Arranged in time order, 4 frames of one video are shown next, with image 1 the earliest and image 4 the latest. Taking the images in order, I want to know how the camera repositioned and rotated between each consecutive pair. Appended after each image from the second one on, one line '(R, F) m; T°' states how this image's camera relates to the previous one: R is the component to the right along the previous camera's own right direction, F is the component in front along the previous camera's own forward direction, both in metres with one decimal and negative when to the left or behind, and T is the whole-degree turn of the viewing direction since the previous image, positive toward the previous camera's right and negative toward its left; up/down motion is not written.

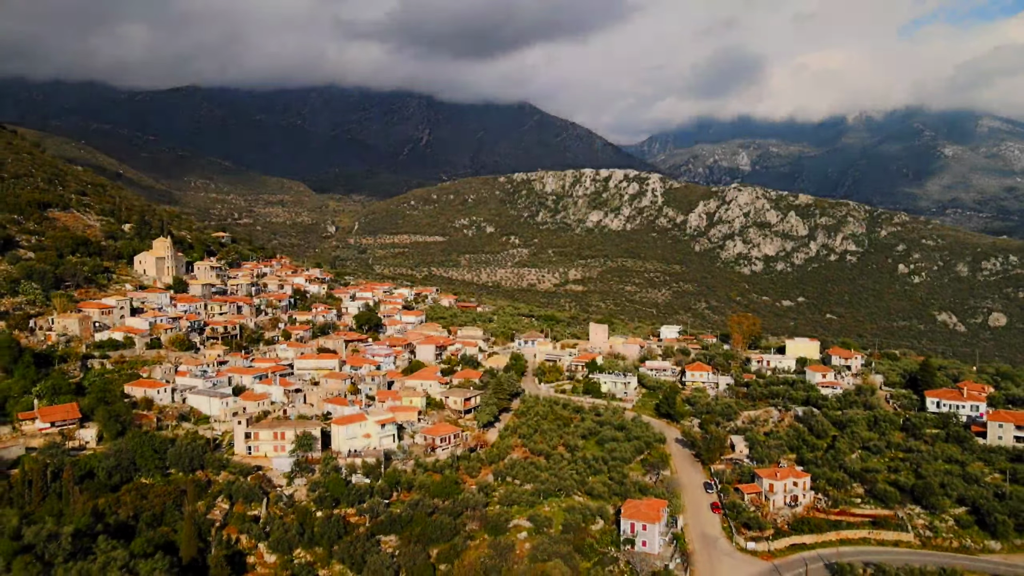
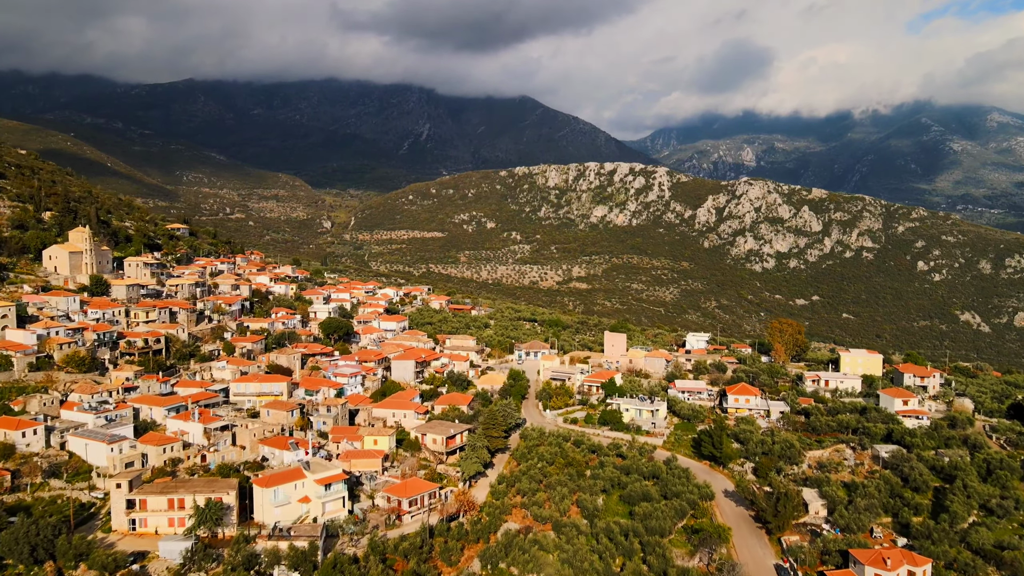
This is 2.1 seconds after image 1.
(+0.3, +11.3) m; 0°
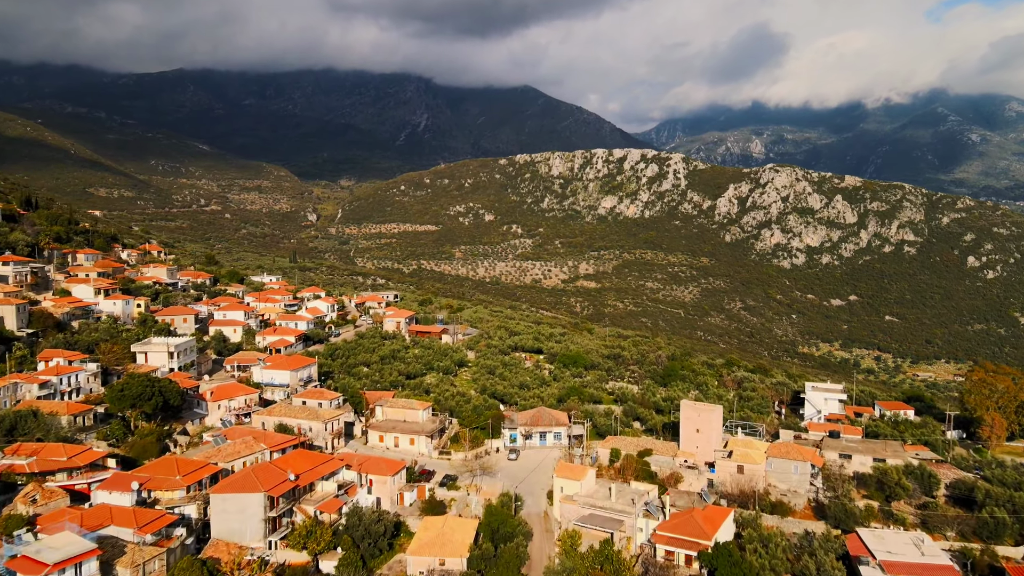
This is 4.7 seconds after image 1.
(+0.8, +27.2) m; 0°
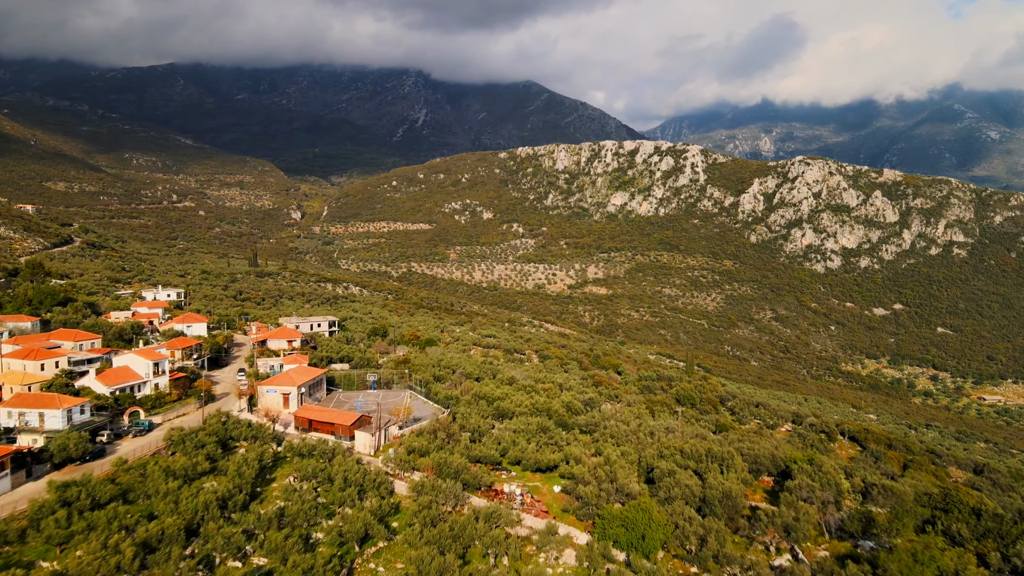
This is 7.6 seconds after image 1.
(+0.7, +25.8) m; 0°
